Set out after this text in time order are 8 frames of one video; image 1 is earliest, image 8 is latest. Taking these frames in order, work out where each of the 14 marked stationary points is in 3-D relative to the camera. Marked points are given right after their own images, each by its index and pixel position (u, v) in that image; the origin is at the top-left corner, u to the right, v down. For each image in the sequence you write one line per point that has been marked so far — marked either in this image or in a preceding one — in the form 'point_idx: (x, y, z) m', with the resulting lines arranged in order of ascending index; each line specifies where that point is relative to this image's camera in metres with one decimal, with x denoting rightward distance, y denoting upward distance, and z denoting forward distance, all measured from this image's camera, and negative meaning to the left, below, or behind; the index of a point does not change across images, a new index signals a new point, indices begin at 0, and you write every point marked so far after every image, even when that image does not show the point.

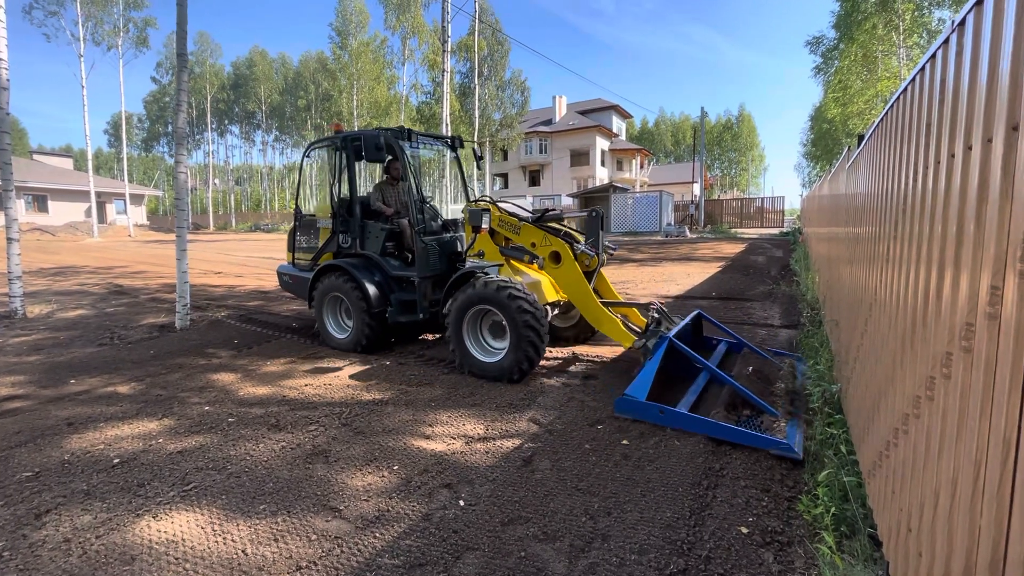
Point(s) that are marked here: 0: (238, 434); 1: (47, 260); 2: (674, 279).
0: (-2.3, -1.2, +4.0) m
1: (-18.7, +1.1, +19.4) m
2: (+3.9, +0.2, +11.4) m
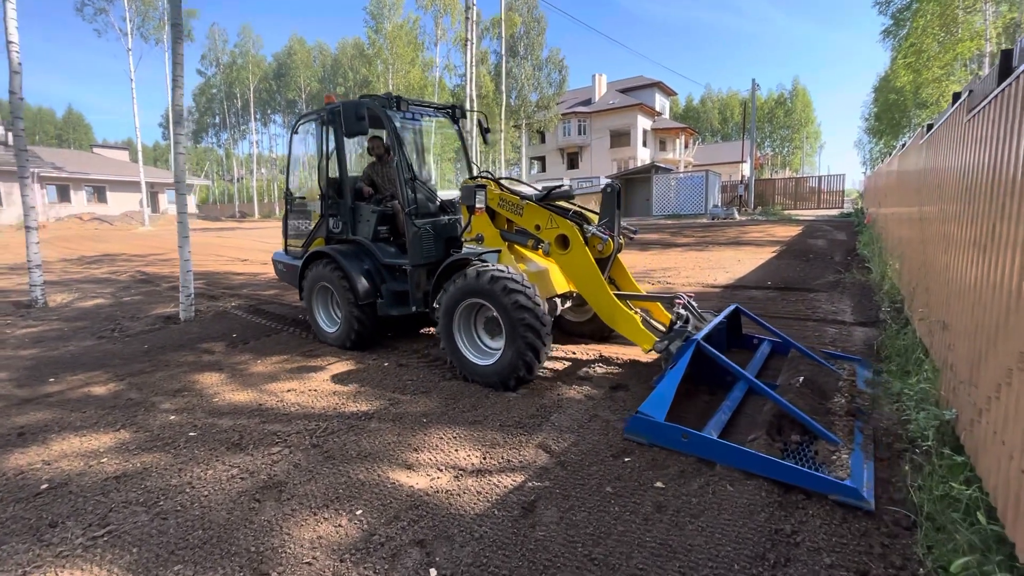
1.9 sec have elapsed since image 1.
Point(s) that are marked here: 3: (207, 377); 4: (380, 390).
0: (-2.3, -1.2, +3.4) m
1: (-17.4, +1.7, +19.9) m
2: (+4.5, +0.5, +10.2) m
3: (-3.2, -0.9, +5.0) m
4: (-1.2, -0.9, +4.4) m
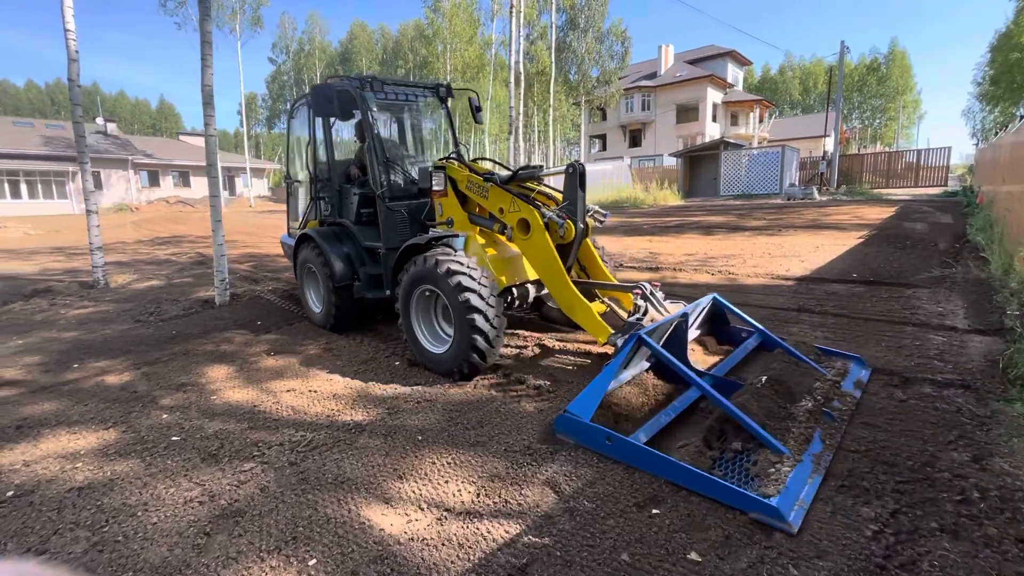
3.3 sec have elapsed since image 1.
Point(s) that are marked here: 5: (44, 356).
0: (-2.3, -1.2, +3.0) m
1: (-15.1, +2.6, +21.2) m
2: (+5.4, +0.6, +9.0) m
3: (-3.0, -0.8, +4.8) m
4: (-1.1, -0.9, +3.9) m
5: (-5.3, -0.8, +5.4) m
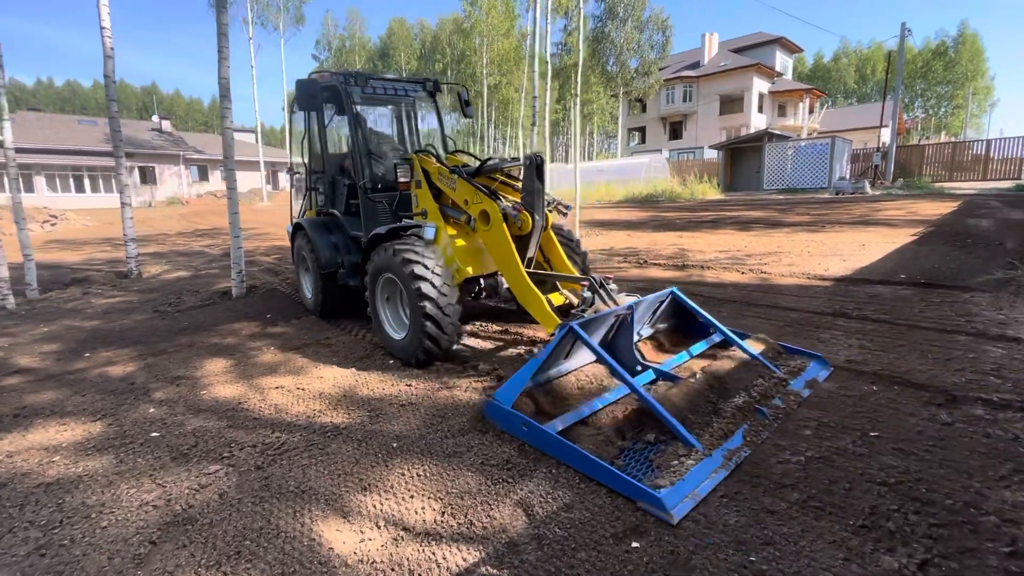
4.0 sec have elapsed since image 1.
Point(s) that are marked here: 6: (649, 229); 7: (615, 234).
0: (-2.4, -1.1, +3.0) m
1: (-13.8, +3.0, +22.0) m
2: (+5.7, +0.6, +8.3) m
3: (-3.0, -0.7, +4.7) m
4: (-1.2, -0.9, +3.7) m
5: (-5.3, -0.7, +5.6) m
6: (+3.7, +1.6, +12.8) m
7: (+2.7, +1.4, +12.2) m
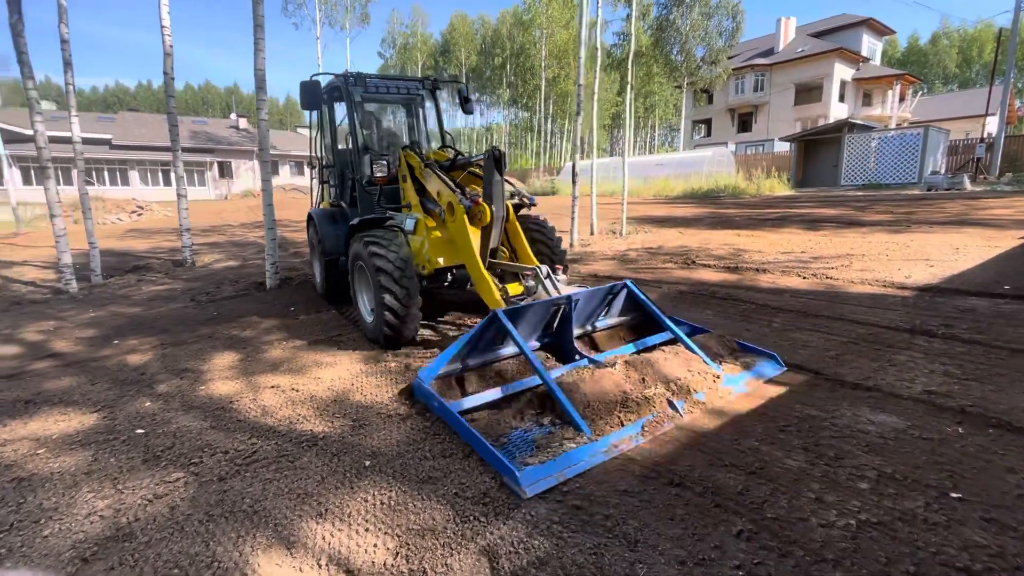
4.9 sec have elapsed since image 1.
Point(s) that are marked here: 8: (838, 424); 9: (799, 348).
0: (-2.5, -1.1, +2.9) m
1: (-11.4, +3.5, +23.1) m
2: (+6.2, +0.5, +7.1) m
3: (-2.8, -0.7, +4.7) m
4: (-1.1, -0.8, +3.5) m
5: (-5.0, -0.5, +5.8) m
6: (+4.8, +1.5, +11.9) m
7: (+3.7, +1.4, +11.4) m
8: (+2.0, -0.8, +2.9) m
9: (+2.5, -0.5, +4.1) m
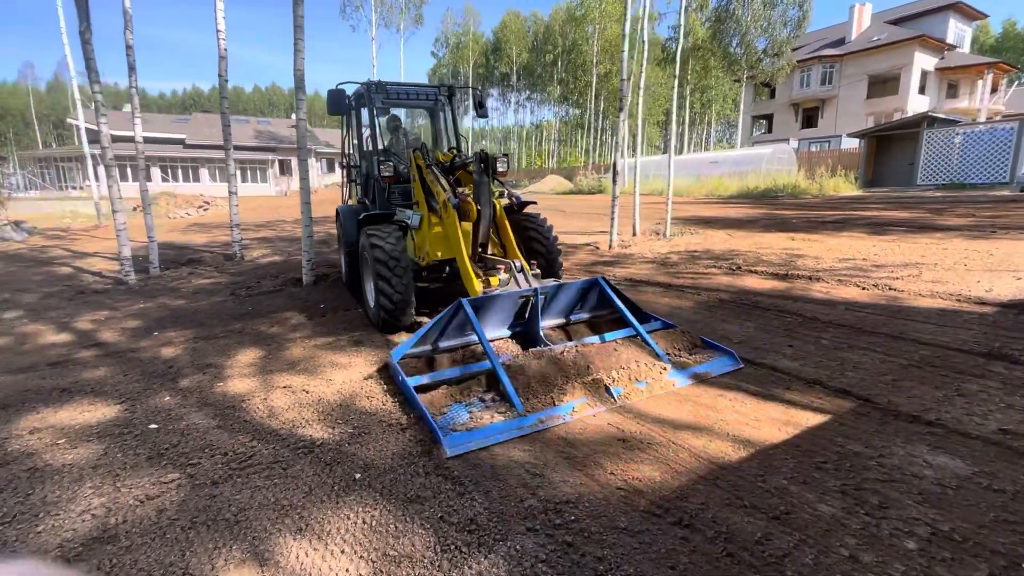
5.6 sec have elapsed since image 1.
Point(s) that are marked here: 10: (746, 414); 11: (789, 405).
0: (-2.5, -1.1, +2.9) m
1: (-9.3, +3.9, +23.9) m
2: (+6.6, +0.3, +6.3) m
3: (-2.6, -0.6, +4.8) m
4: (-1.1, -0.9, +3.4) m
5: (-4.7, -0.4, +6.1) m
6: (+5.7, +1.4, +11.1) m
7: (+4.6, +1.2, +10.8) m
8: (+2.0, -0.9, +2.5) m
9: (+2.6, -0.6, +3.7) m
10: (+1.5, -0.8, +3.1) m
11: (+1.9, -0.8, +3.2) m
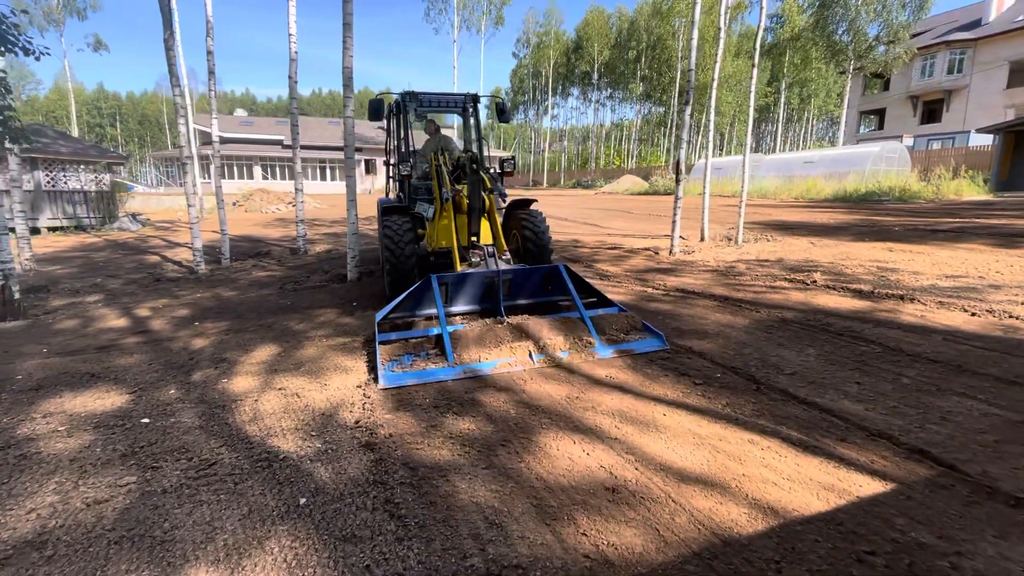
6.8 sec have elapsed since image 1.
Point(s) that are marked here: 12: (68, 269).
0: (-2.6, -1.0, +2.9) m
1: (-5.8, +4.1, +24.7) m
2: (+7.0, -0.1, +4.8) m
3: (-2.5, -0.6, +4.8) m
4: (-1.1, -0.9, +3.2) m
5: (-4.3, -0.3, +6.4) m
6: (+6.9, +1.1, +9.7) m
7: (+5.7, +1.0, +9.6) m
8: (+1.8, -1.1, +1.9) m
9: (+2.5, -0.8, +2.9) m
10: (+1.4, -1.0, +2.5) m
11: (+1.7, -0.9, +2.5) m
12: (-8.9, +0.4, +9.6) m
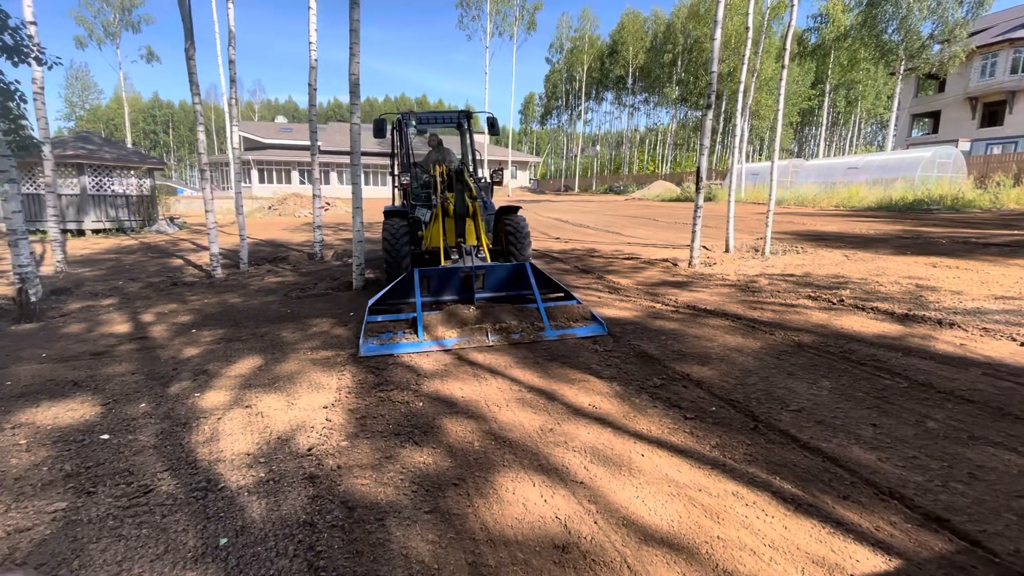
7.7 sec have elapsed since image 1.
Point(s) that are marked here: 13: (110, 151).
0: (-2.8, -1.1, +2.8) m
1: (-4.5, +3.9, +24.8) m
2: (+6.9, -0.4, +4.1) m
3: (-2.6, -0.7, +4.7) m
4: (-1.4, -1.0, +3.0) m
5: (-4.3, -0.4, +6.4) m
6: (+7.1, +0.7, +9.0) m
7: (+5.9, +0.7, +9.0) m
8: (+1.4, -1.2, +1.5) m
9: (+2.3, -1.0, +2.4) m
10: (+1.1, -1.1, +2.1) m
11: (+1.5, -1.1, +2.2) m
12: (-8.7, +0.3, +10.0) m
13: (-15.6, +5.3, +18.5) m
